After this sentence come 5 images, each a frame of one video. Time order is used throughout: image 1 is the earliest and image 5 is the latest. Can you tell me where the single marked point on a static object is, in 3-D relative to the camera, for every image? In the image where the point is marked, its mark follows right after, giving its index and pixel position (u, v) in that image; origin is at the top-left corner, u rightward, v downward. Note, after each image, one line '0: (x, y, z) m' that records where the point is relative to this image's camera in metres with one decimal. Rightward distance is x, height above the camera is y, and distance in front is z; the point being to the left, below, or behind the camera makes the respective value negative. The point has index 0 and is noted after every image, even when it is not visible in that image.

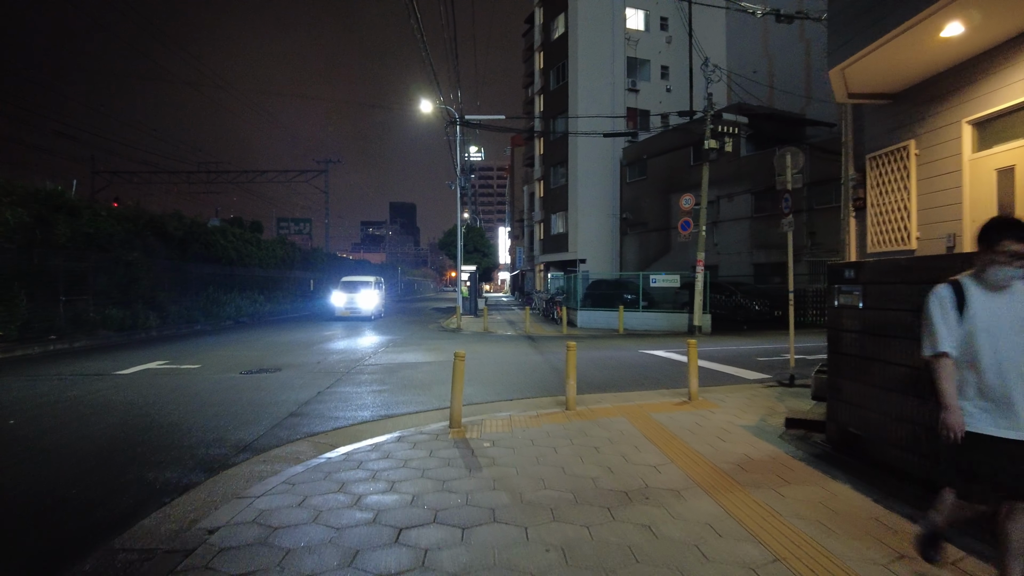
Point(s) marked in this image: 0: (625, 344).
0: (+2.8, -1.4, +16.0) m
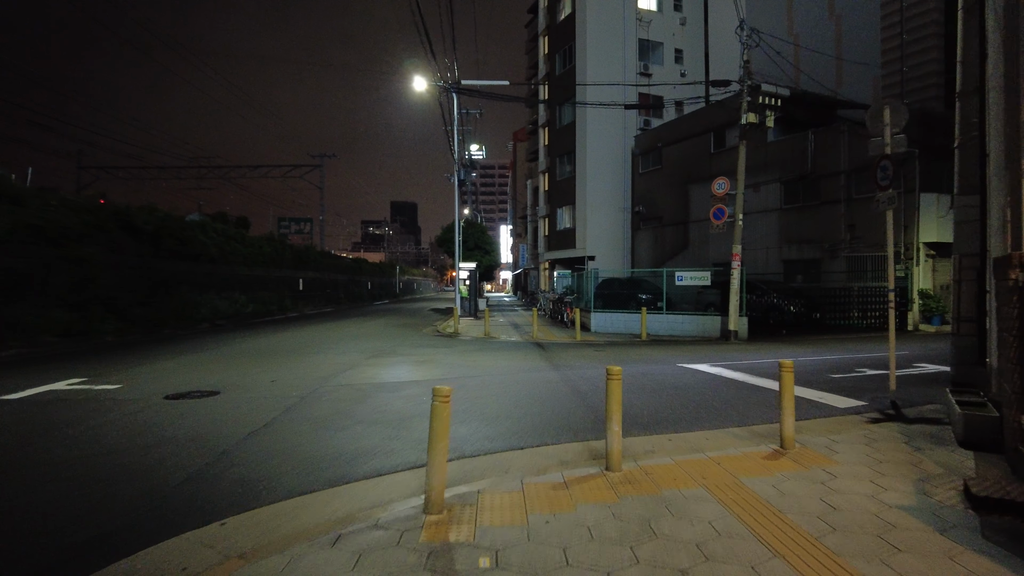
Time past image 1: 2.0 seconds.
0: (+2.9, -1.3, +13.3) m
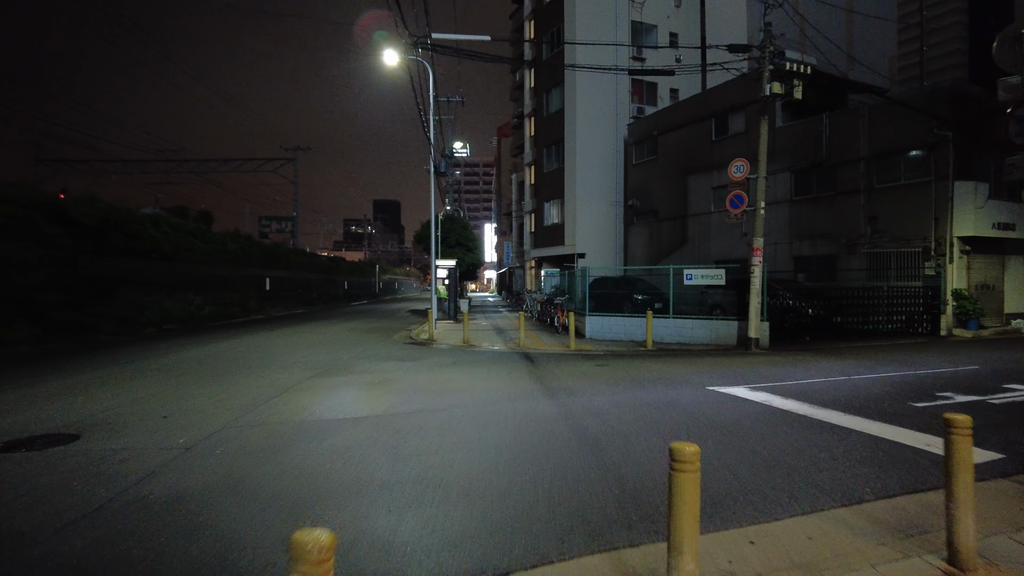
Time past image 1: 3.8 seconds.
0: (+2.6, -1.4, +10.8) m
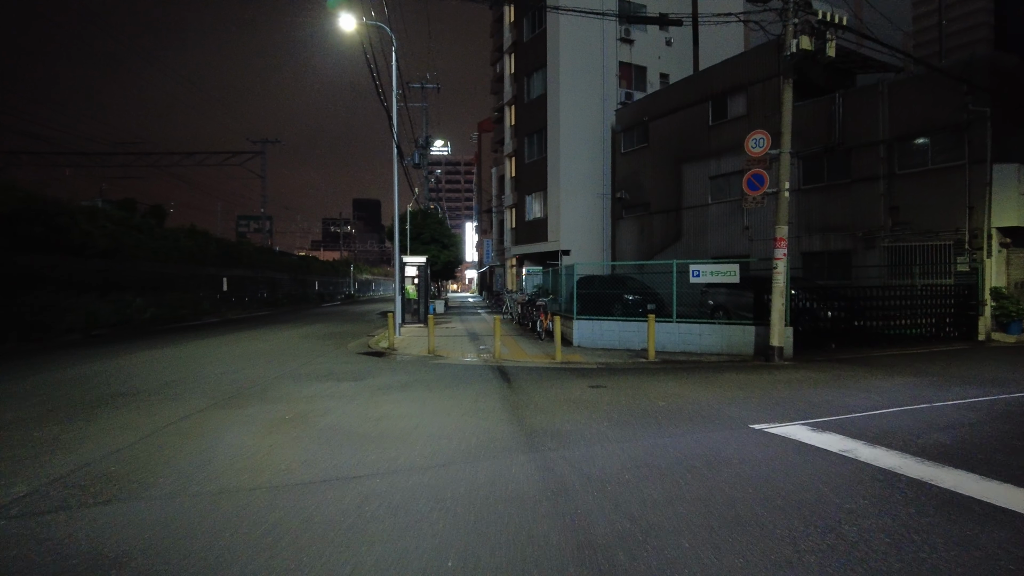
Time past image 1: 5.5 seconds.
0: (+2.2, -1.3, +8.2) m
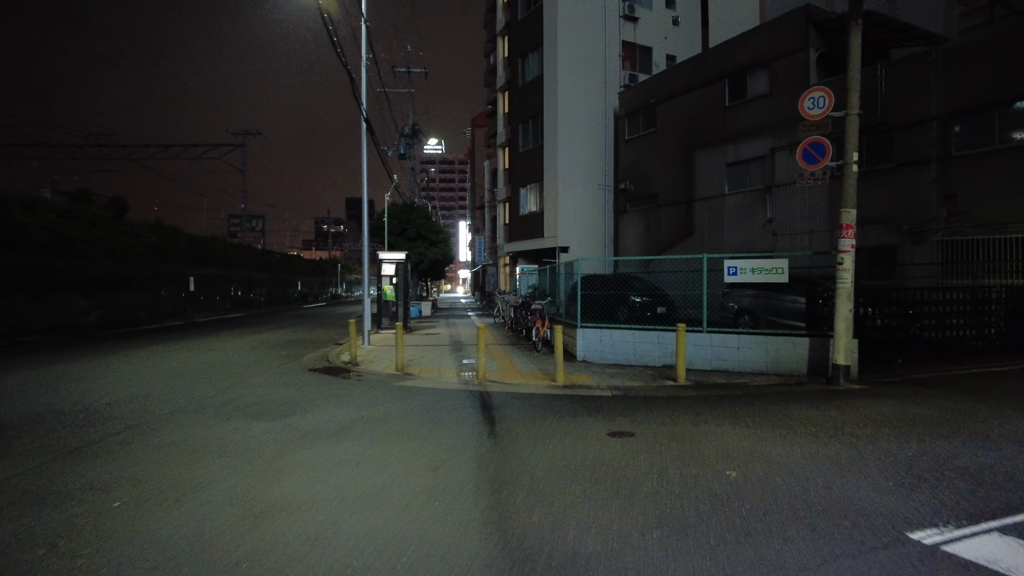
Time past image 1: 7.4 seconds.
0: (+2.1, -1.3, +5.4) m
